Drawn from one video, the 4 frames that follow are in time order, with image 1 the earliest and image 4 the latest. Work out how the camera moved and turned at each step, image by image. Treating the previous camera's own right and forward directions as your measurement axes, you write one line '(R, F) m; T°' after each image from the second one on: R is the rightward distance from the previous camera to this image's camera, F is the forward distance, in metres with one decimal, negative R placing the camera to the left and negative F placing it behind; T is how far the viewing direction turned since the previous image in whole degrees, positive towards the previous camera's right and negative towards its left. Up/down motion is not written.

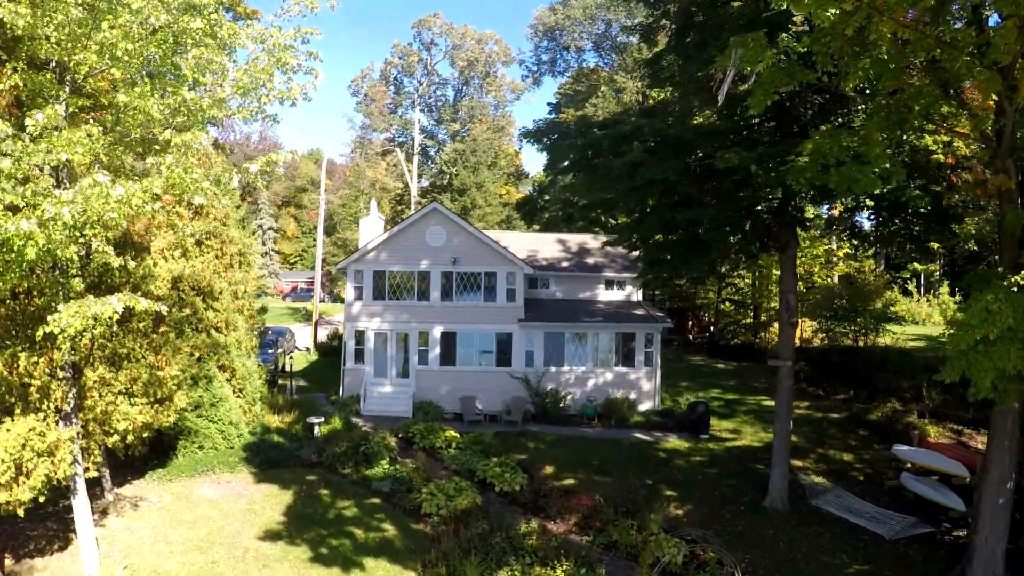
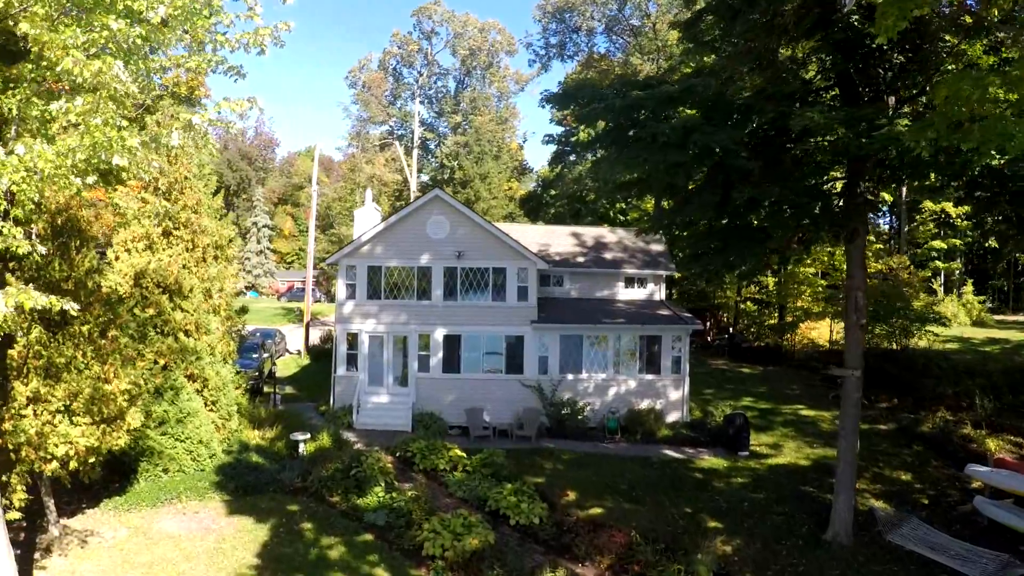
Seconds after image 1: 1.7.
(-0.3, +2.4) m; 0°
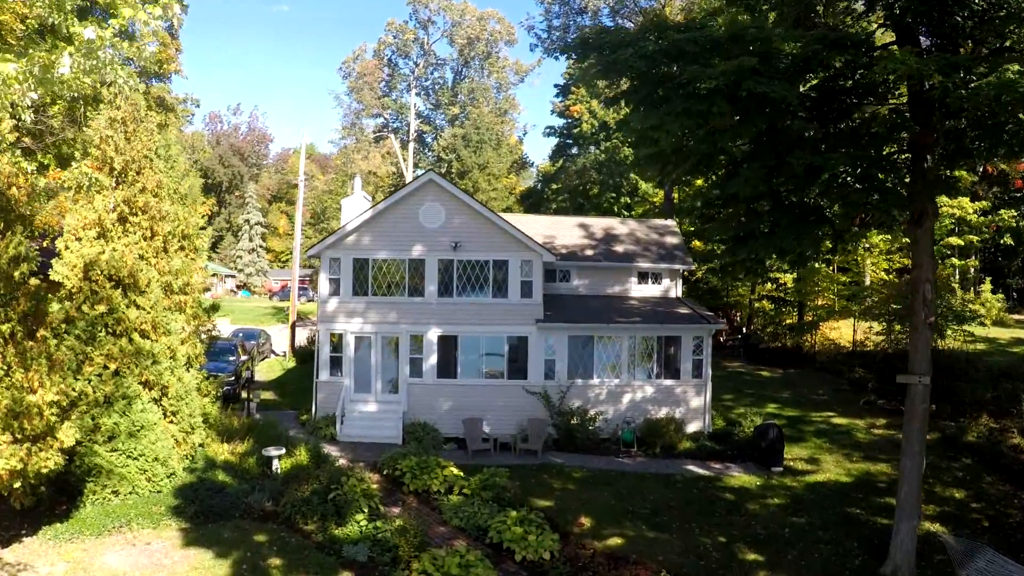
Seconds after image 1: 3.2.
(-0.1, +2.0) m; 0°
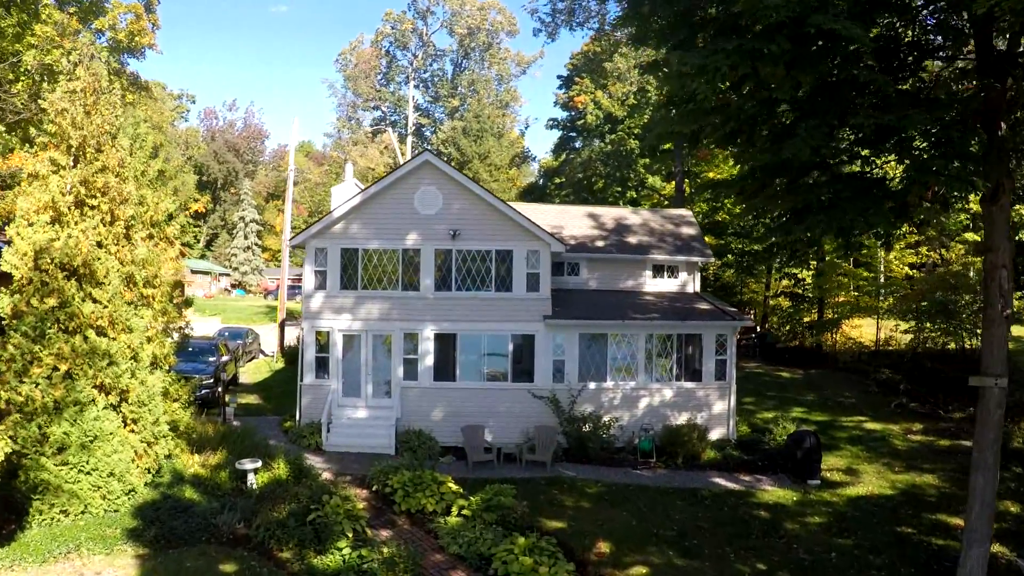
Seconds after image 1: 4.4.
(-0.1, +1.6) m; 0°
